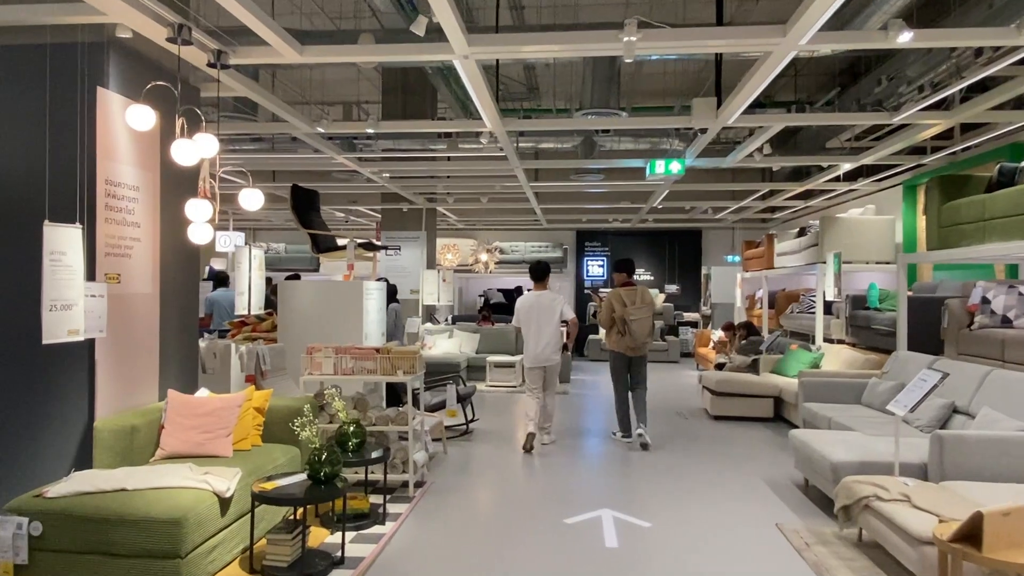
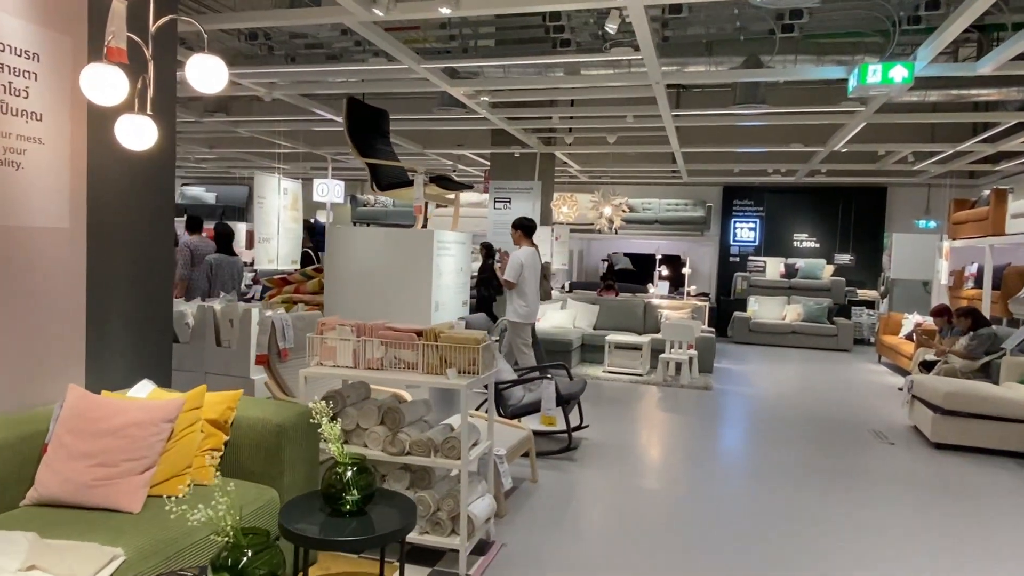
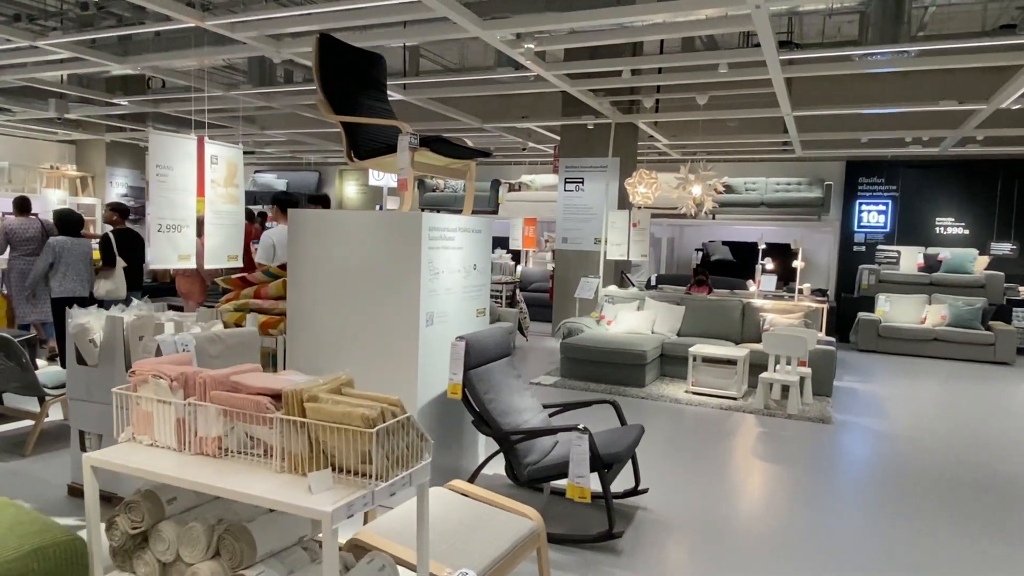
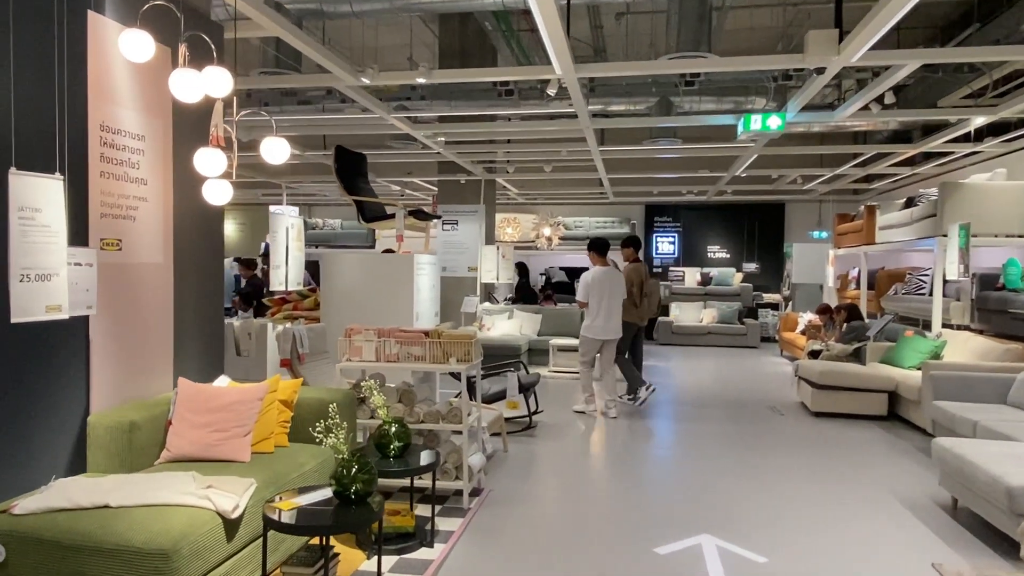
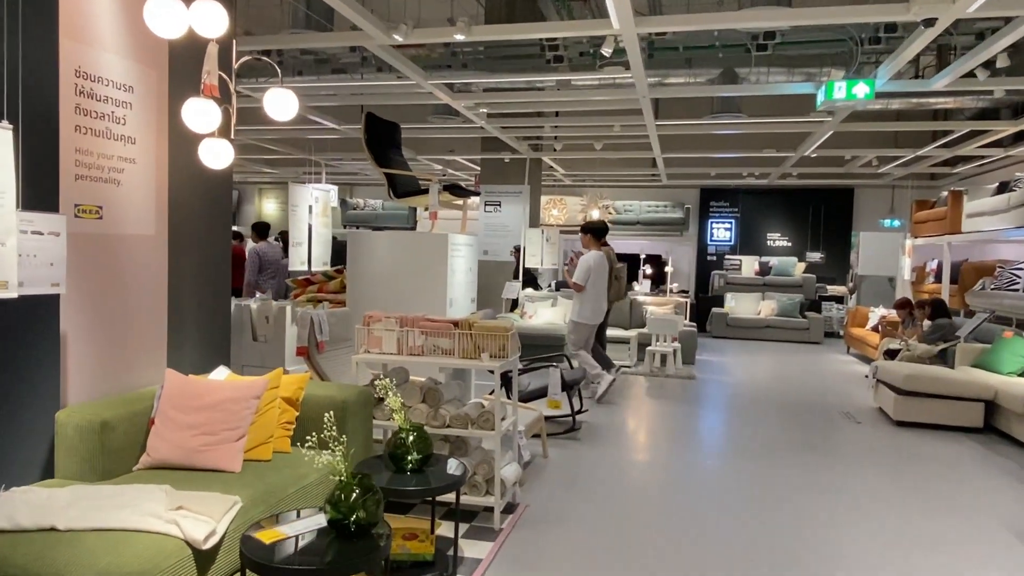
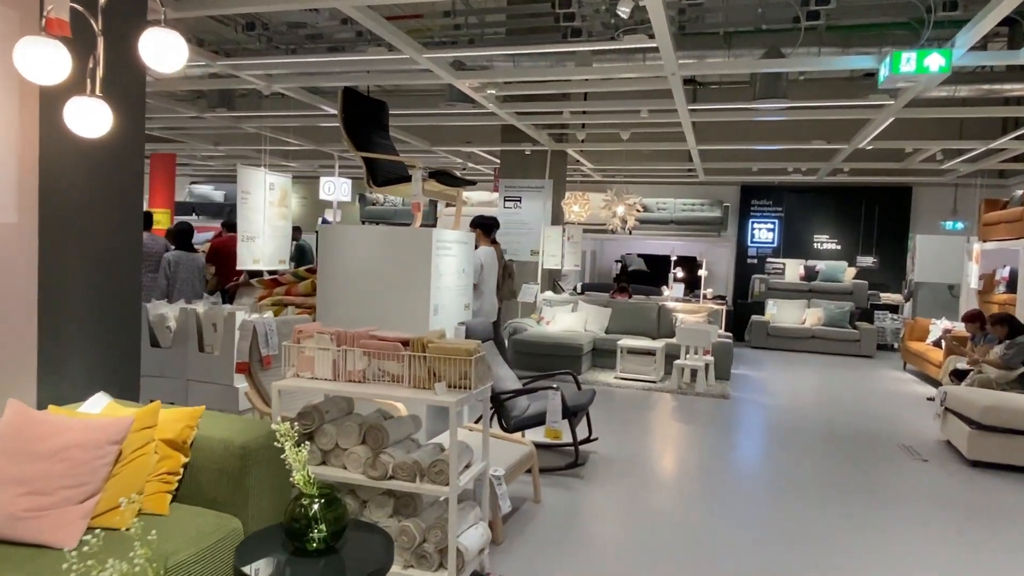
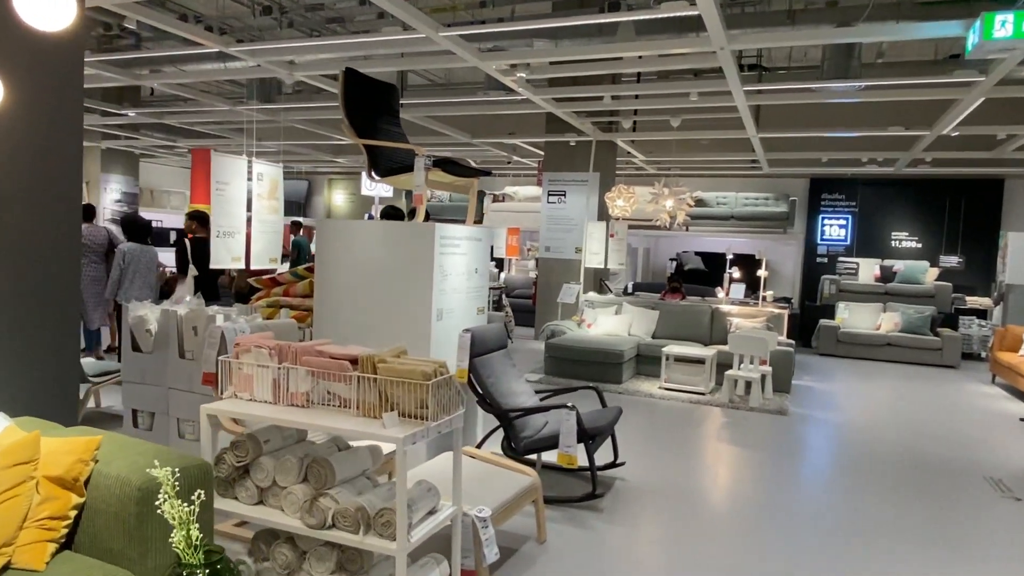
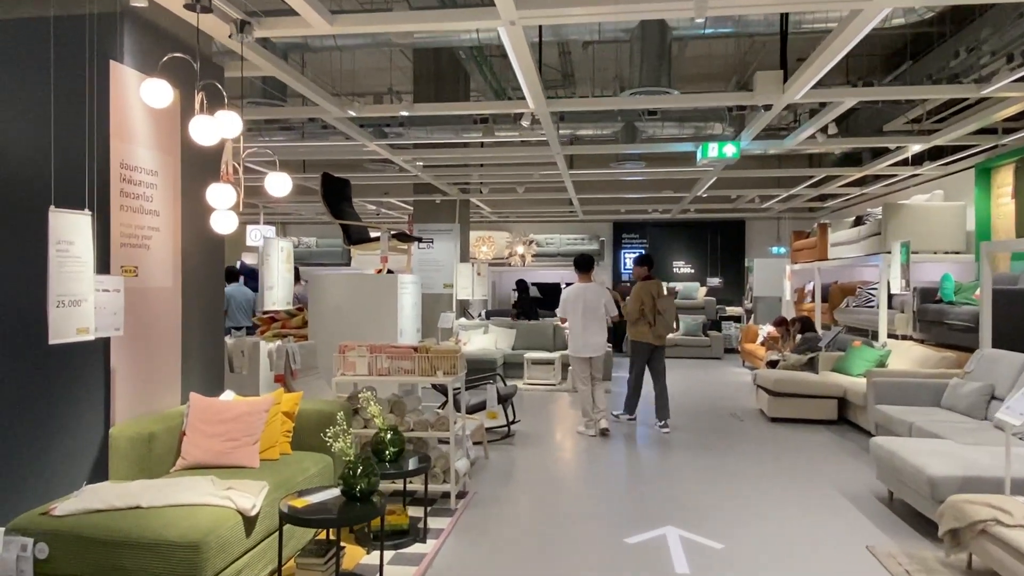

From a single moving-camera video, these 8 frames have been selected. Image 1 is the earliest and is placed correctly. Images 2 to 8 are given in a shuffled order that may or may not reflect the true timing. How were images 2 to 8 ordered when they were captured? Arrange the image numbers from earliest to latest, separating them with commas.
8, 4, 5, 2, 6, 7, 3
